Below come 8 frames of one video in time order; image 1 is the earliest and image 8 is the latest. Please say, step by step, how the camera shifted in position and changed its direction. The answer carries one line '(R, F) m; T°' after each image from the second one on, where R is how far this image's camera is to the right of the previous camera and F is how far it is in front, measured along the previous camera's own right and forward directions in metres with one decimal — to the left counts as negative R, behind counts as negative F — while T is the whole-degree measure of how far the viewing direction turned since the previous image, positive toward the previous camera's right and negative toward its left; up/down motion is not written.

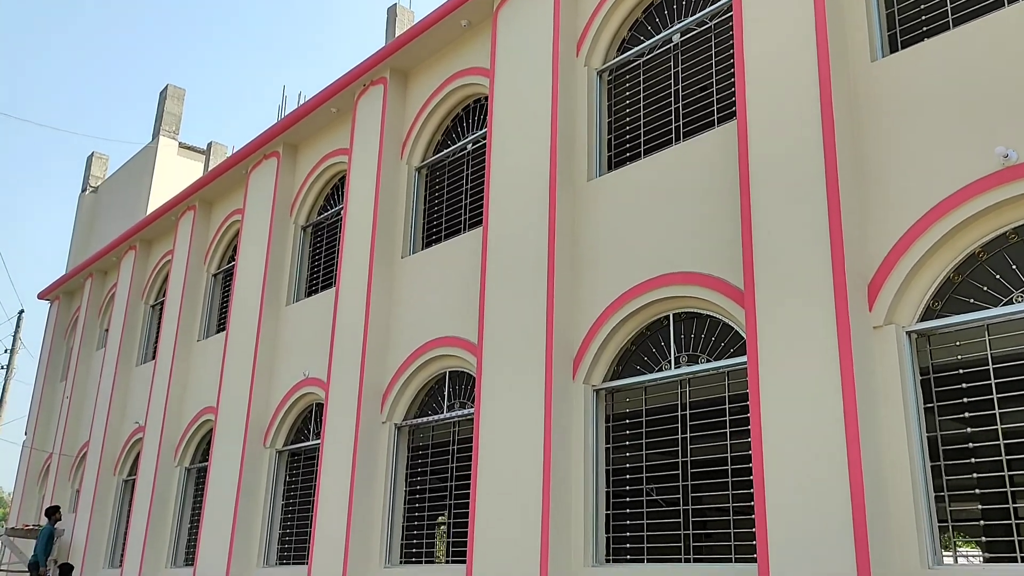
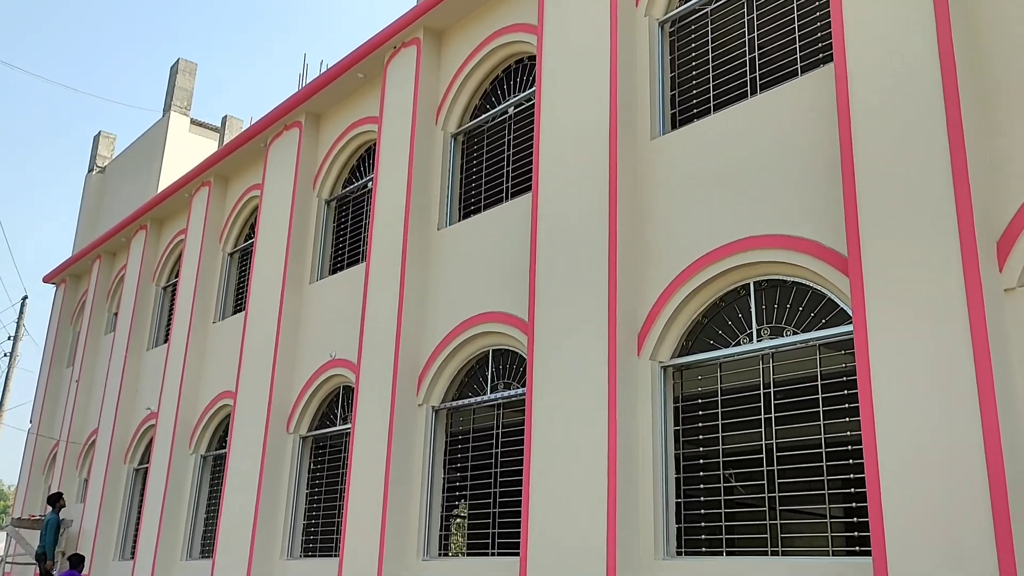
(-0.5, +0.7) m; 0°
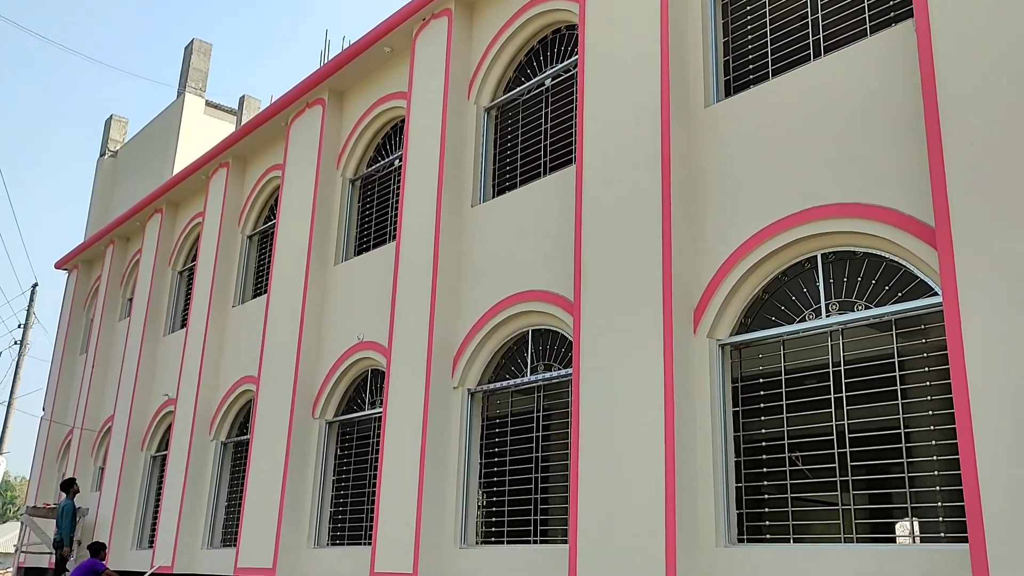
(-0.3, +0.3) m; 0°
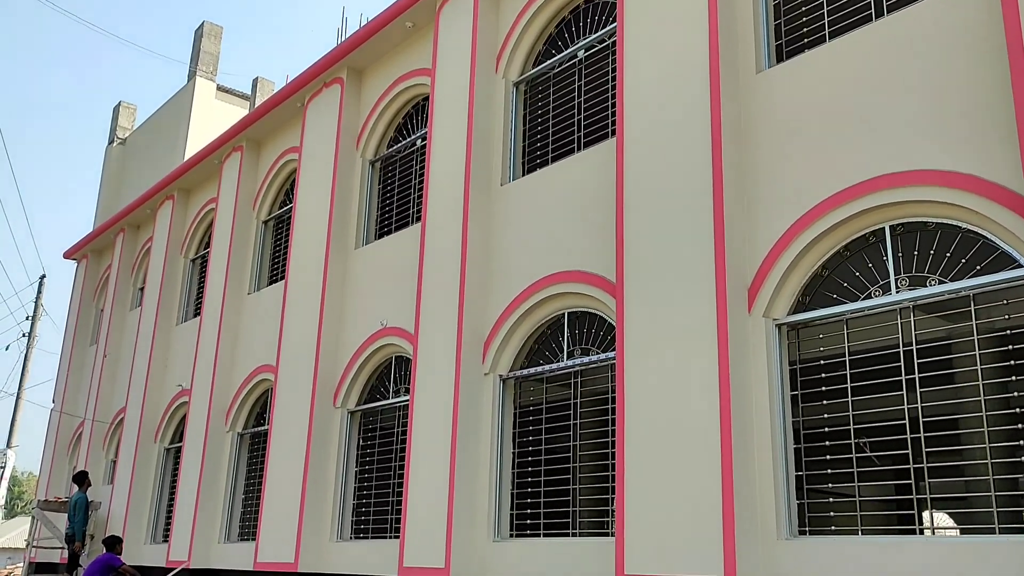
(-0.3, +0.4) m; 0°
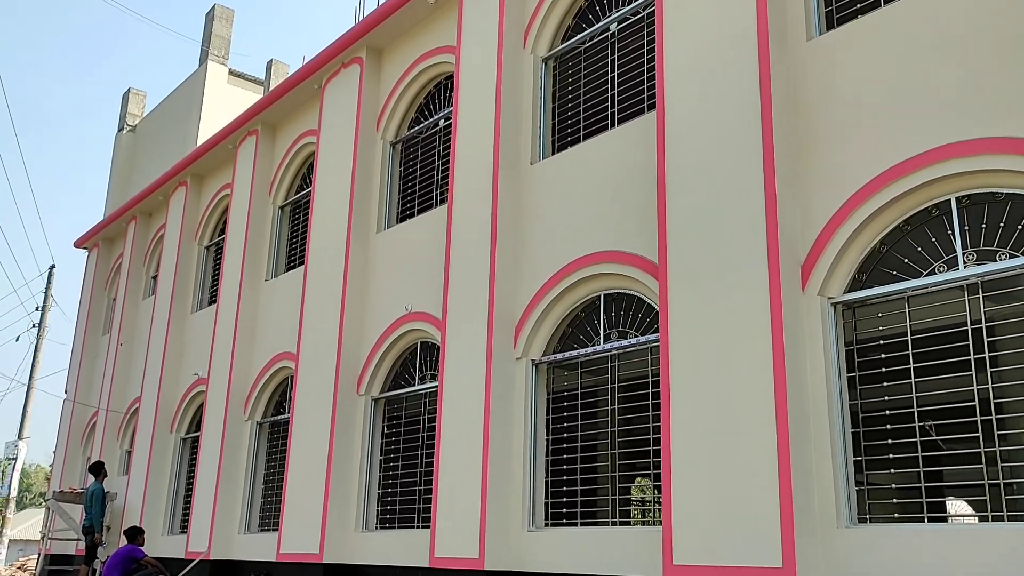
(-0.3, +0.3) m; 0°
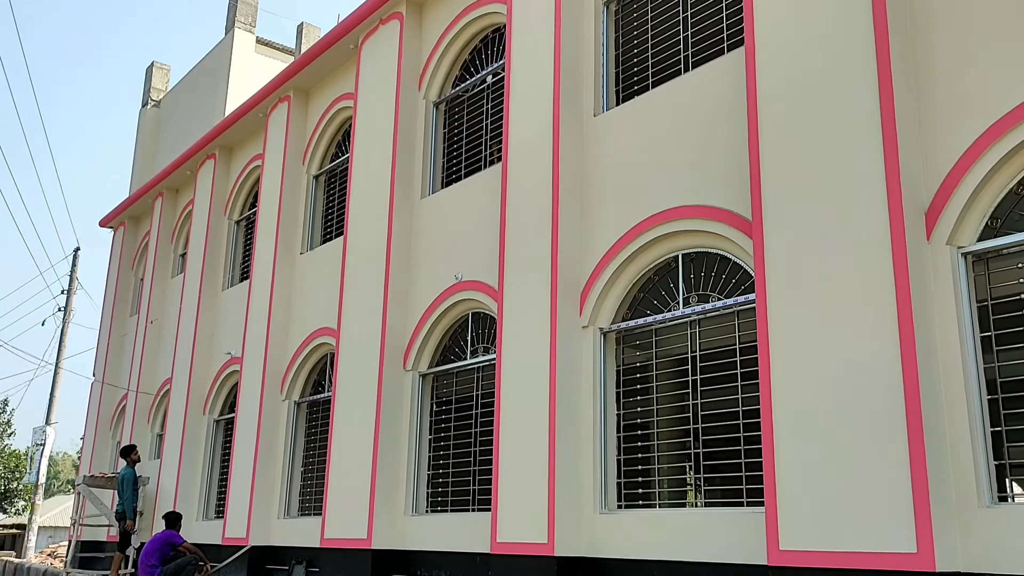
(-0.4, +0.7) m; -1°
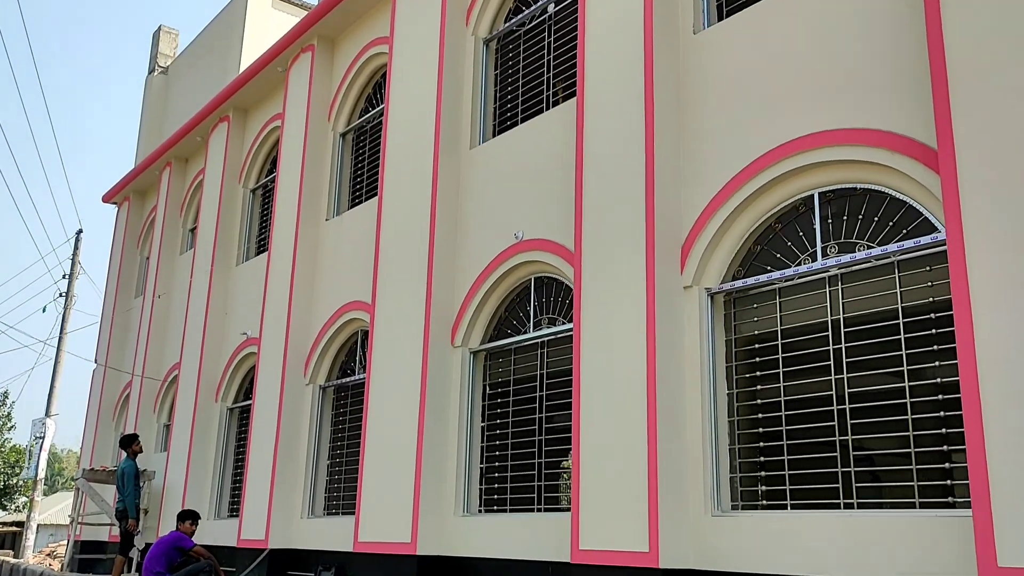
(-0.6, +1.3) m; 0°
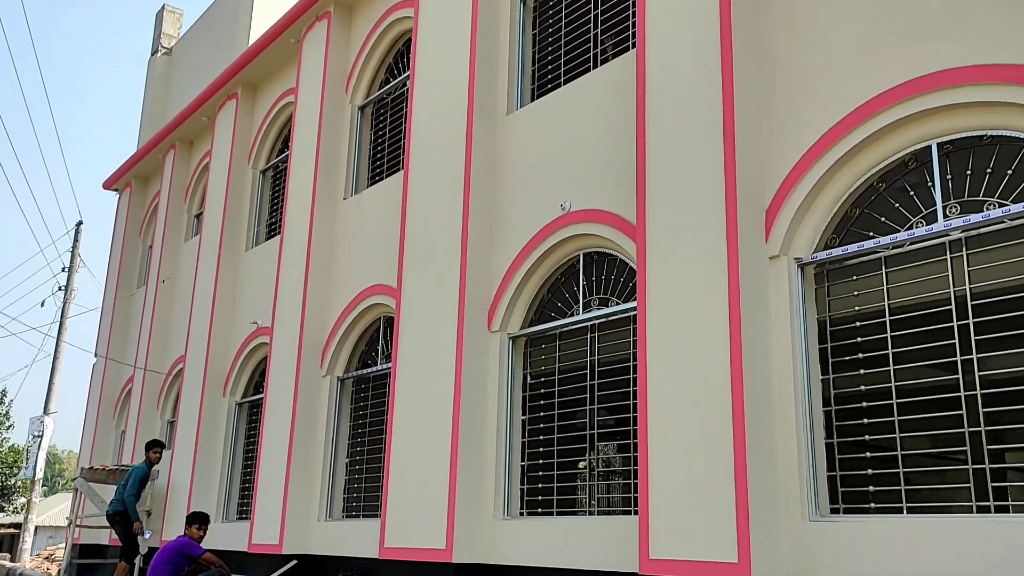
(-0.4, +0.8) m; 0°
